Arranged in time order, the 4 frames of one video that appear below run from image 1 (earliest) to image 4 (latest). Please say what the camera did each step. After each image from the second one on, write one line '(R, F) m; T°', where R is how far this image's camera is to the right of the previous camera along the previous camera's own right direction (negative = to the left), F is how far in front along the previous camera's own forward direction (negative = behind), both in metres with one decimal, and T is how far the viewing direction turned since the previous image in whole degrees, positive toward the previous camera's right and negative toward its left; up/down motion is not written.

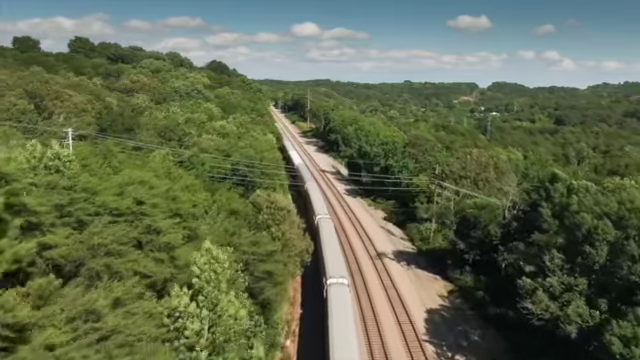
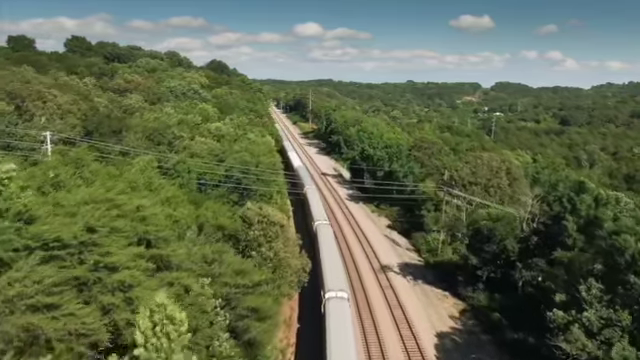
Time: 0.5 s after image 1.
(+0.2, +3.5) m; 0°
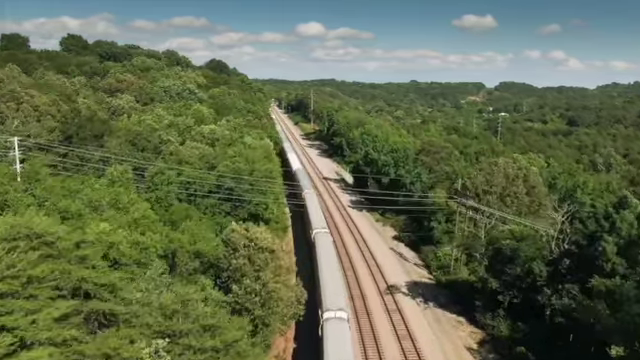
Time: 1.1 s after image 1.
(+0.2, +4.3) m; 0°
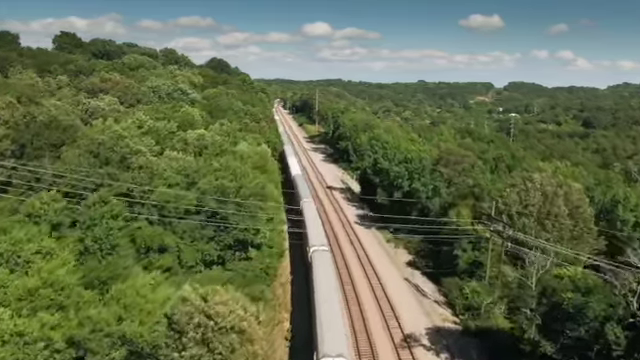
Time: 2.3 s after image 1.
(+0.3, +7.8) m; -1°
